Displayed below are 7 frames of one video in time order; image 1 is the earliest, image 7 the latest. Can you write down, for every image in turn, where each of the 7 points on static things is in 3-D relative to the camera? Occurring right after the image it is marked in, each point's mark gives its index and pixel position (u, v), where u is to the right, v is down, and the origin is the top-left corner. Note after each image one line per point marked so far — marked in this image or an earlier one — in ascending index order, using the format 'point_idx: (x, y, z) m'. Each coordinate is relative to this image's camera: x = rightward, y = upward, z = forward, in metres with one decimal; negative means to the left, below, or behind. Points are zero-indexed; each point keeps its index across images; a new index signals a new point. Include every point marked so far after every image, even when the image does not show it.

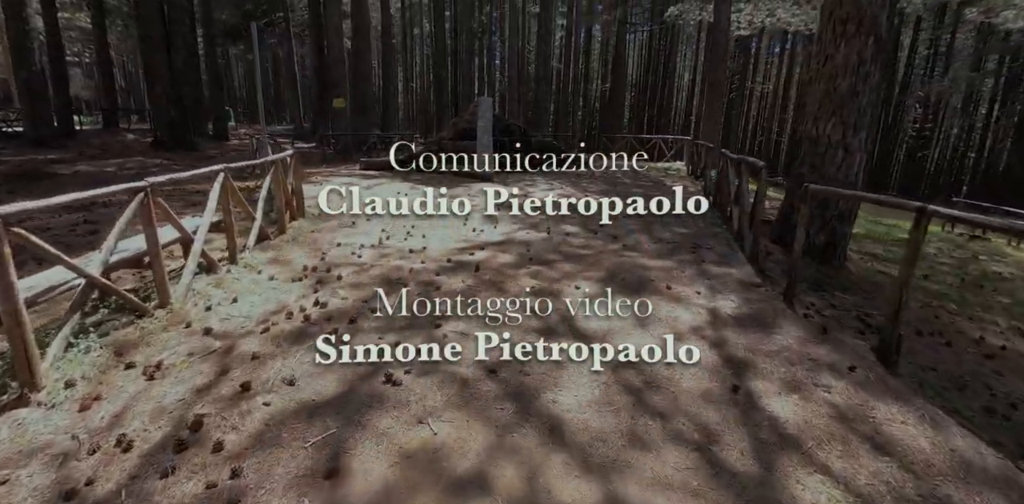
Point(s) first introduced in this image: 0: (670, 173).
0: (+5.7, +2.9, +18.7) m
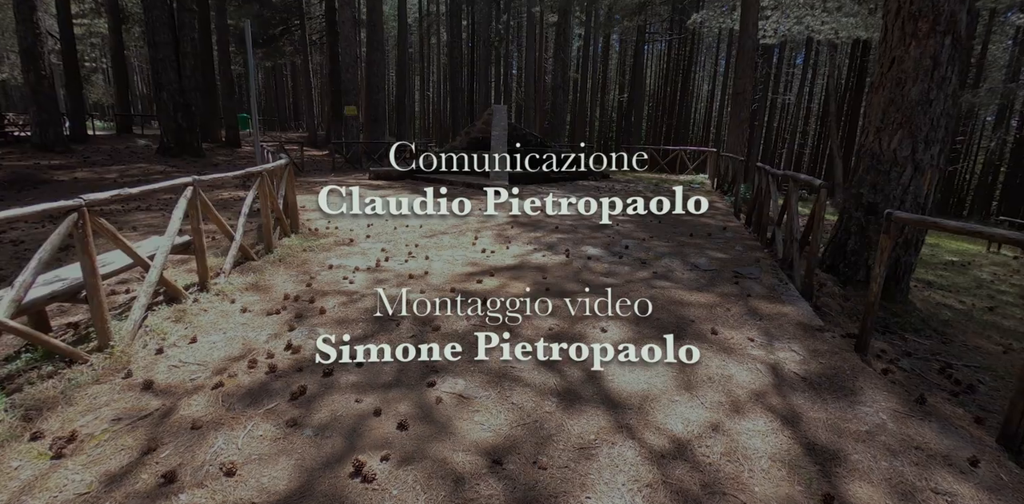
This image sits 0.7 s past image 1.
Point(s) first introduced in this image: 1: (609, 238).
0: (+6.2, +2.3, +17.7) m
1: (+1.5, +0.2, +8.0) m
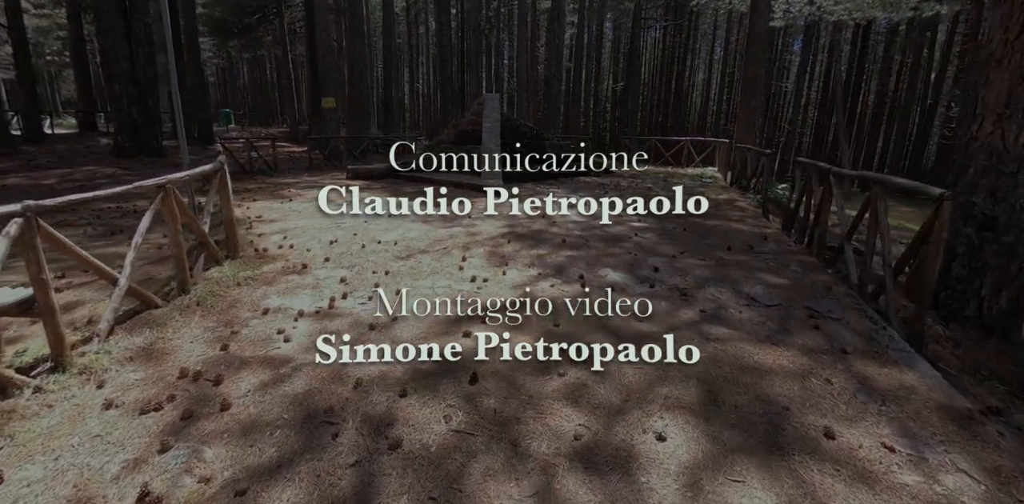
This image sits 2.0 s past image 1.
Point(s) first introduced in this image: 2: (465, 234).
0: (+6.0, +2.3, +16.1) m
1: (+1.5, 0.0, +6.3) m
2: (-0.7, +0.3, +7.3) m
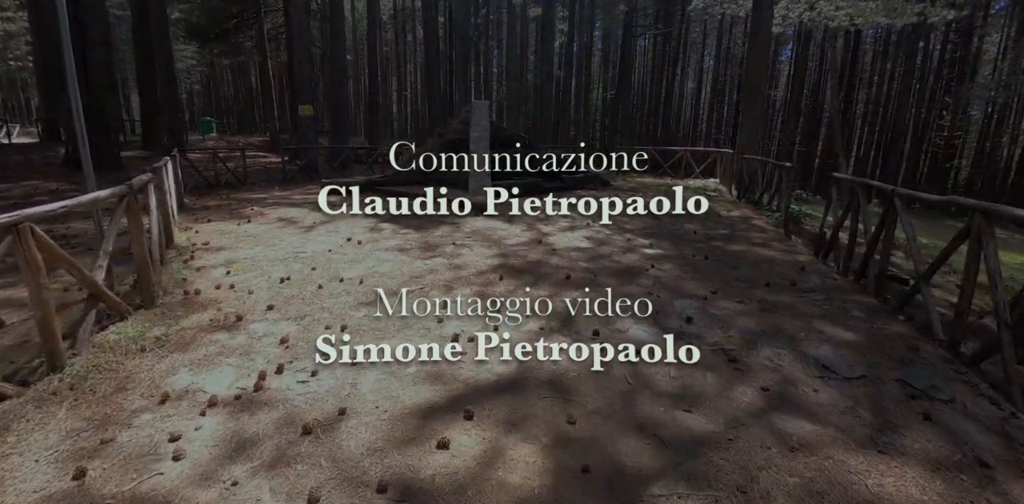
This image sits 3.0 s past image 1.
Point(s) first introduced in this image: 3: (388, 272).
0: (+5.8, +1.7, +15.0) m
1: (+1.4, -0.4, +5.1) m
2: (-0.8, -0.2, +6.0) m
3: (-1.4, -0.2, +5.9) m
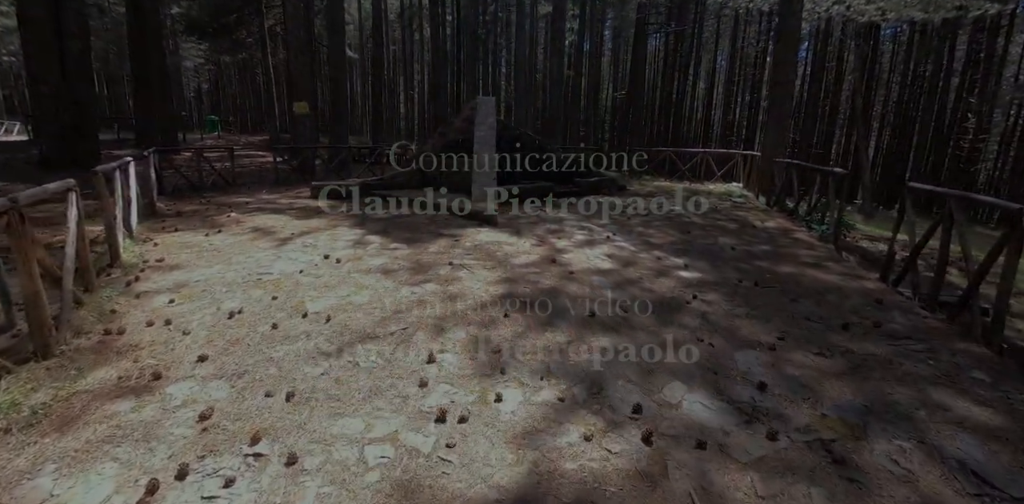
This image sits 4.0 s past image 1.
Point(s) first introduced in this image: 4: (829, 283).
0: (+6.0, +1.4, +13.7) m
1: (+1.5, -0.7, +3.9) m
2: (-0.7, -0.4, +4.8) m
3: (-1.3, -0.5, +4.7) m
4: (+3.6, -0.4, +5.9) m
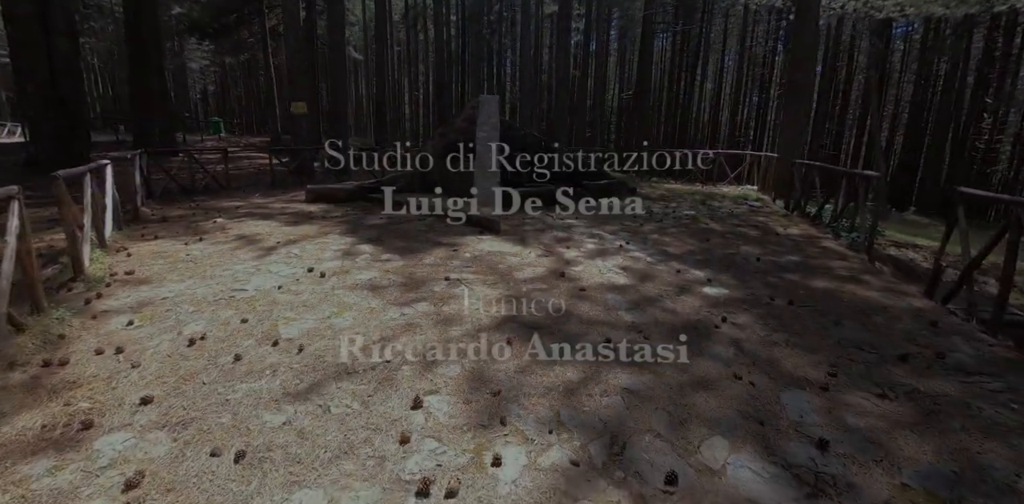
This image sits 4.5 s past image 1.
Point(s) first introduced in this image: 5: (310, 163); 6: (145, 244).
0: (+6.1, +1.3, +13.1) m
1: (+1.5, -0.9, +3.3) m
2: (-0.6, -0.5, +4.2) m
3: (-1.3, -0.6, +4.1) m
4: (+3.6, -0.5, +5.2) m
5: (-6.4, +2.8, +16.4) m
6: (-5.0, +0.1, +7.0) m
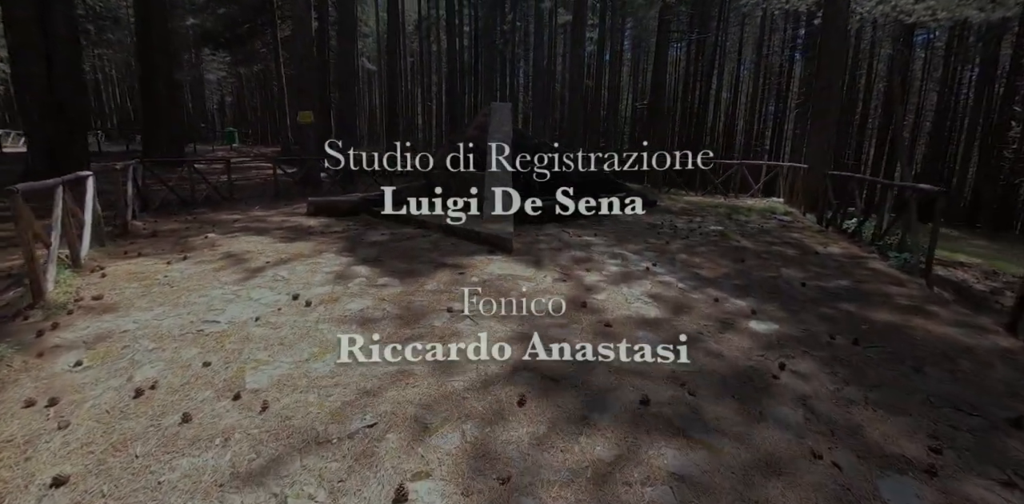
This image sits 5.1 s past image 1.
0: (+6.4, +0.9, +12.2) m
1: (+1.6, -1.1, +2.5) m
2: (-0.6, -0.8, +3.5) m
3: (-1.2, -0.8, +3.4) m
4: (+3.7, -0.7, +4.4) m
5: (-6.0, +2.4, +15.9) m
6: (-4.8, -0.1, +6.4) m
